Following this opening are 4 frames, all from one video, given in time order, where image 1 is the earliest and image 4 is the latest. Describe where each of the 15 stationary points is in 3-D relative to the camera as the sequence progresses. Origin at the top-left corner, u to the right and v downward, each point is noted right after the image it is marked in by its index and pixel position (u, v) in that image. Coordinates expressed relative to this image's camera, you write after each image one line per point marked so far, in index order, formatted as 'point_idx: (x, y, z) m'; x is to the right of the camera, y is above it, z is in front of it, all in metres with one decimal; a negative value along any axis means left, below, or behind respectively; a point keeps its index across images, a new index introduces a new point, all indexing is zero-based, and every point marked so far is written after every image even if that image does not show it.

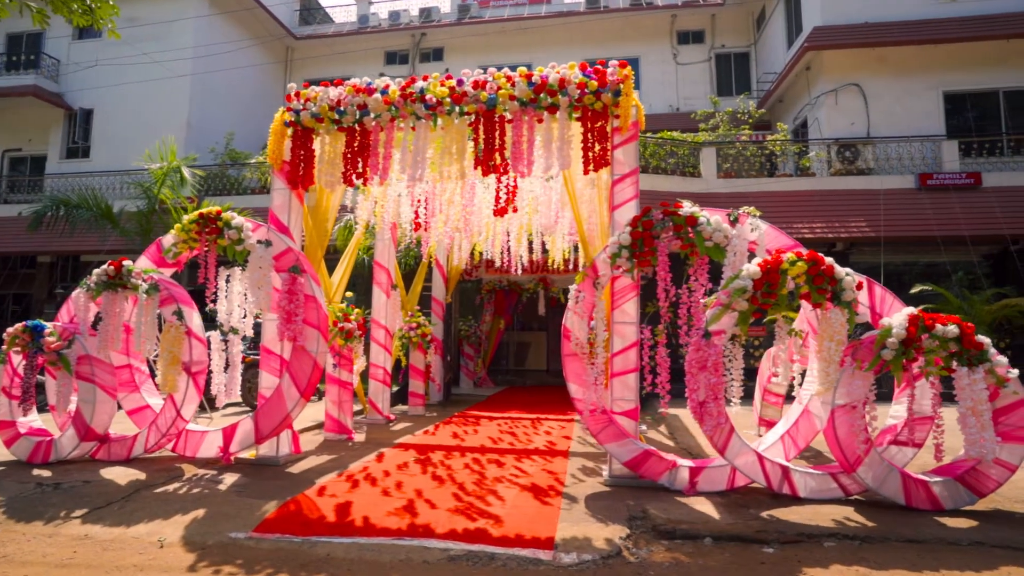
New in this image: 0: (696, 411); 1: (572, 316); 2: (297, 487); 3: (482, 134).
0: (+1.2, -0.8, +3.9) m
1: (+0.4, -0.2, +4.3) m
2: (-1.4, -1.3, +4.2) m
3: (-0.2, +1.2, +4.7) m
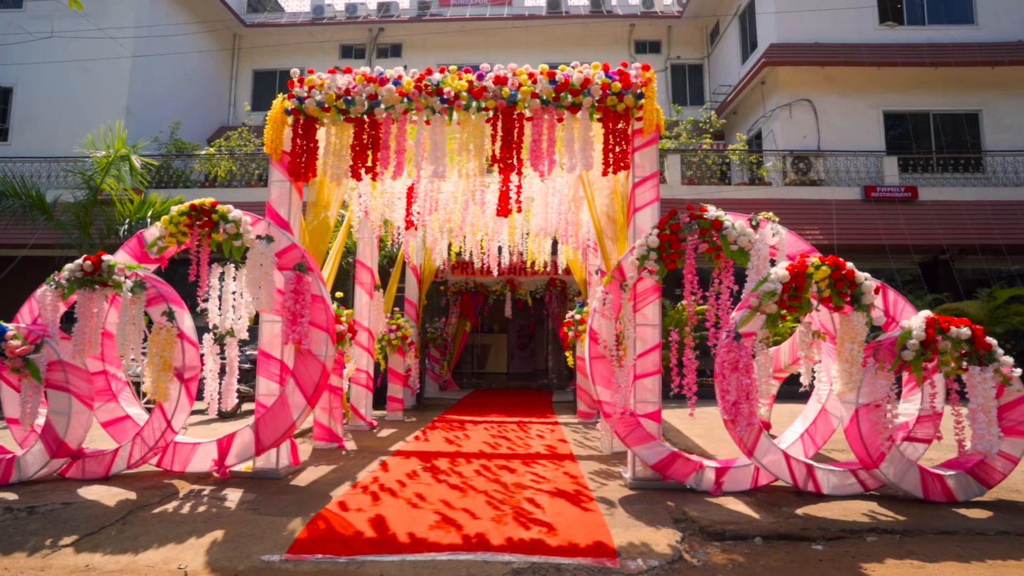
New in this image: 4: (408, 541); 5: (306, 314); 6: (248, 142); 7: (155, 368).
0: (+1.4, -0.8, +3.9) m
1: (+0.6, -0.2, +4.3) m
2: (-1.2, -1.3, +3.9) m
3: (-0.1, +1.2, +4.6) m
4: (-0.6, -1.3, +3.2) m
5: (-1.5, -0.2, +4.3) m
6: (-4.4, +2.5, +10.4) m
7: (-2.4, -0.5, +4.2) m
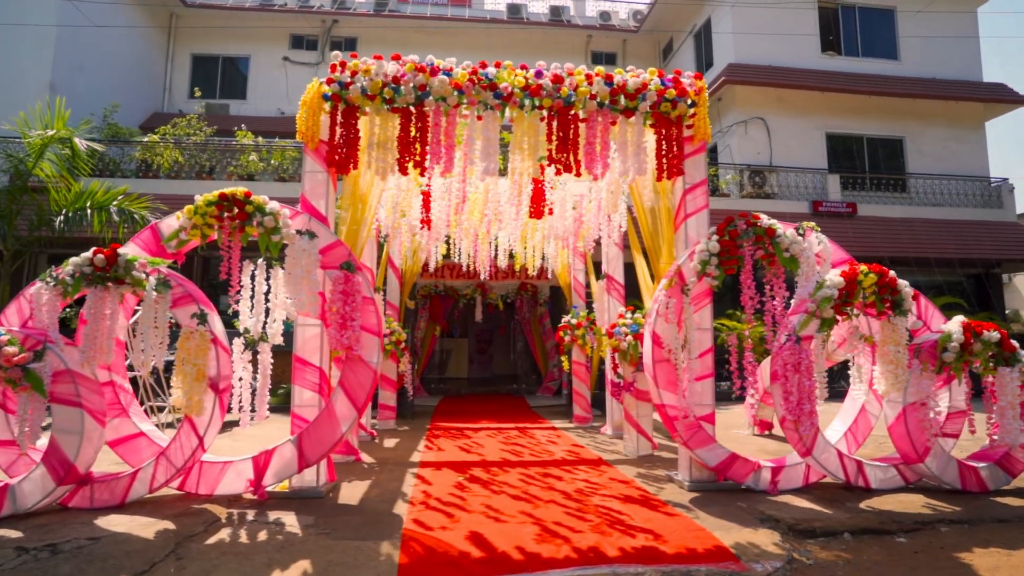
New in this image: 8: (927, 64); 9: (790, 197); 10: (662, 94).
0: (+1.9, -0.8, +4.1) m
1: (+1.0, -0.2, +4.3) m
2: (-0.7, -1.4, +3.6) m
3: (+0.3, +1.2, +4.5) m
4: (0.0, -1.3, +3.1) m
5: (-1.0, -0.2, +4.0) m
6: (-4.9, +2.4, +9.5) m
7: (-1.9, -0.5, +3.7) m
8: (+7.3, +3.9, +10.8) m
9: (+4.5, +1.5, +10.0) m
10: (+1.1, +1.4, +4.5) m
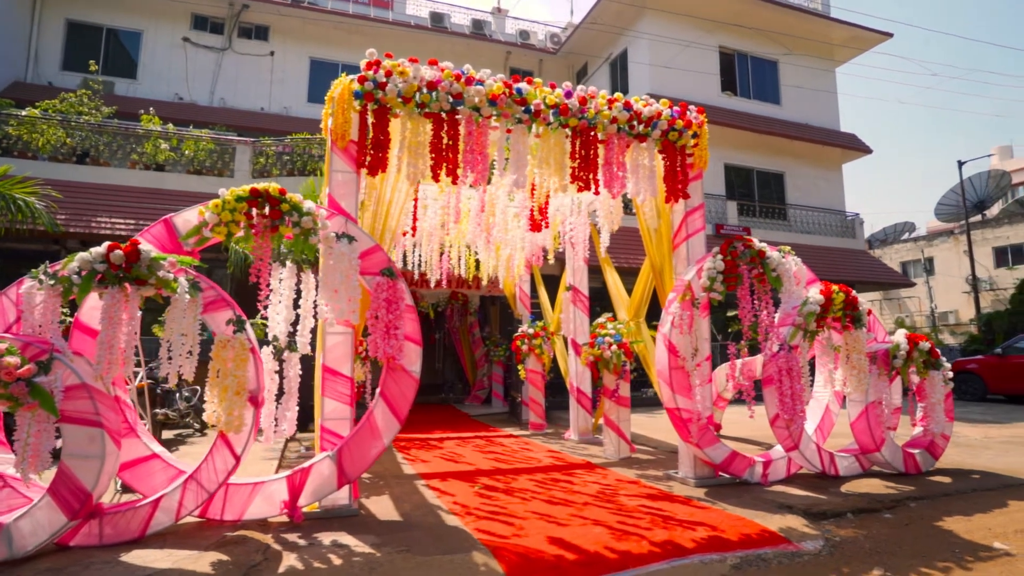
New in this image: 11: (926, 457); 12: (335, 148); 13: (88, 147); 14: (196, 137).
0: (+2.0, -0.9, +4.6) m
1: (+1.2, -0.3, +4.6) m
2: (-0.4, -1.4, +3.5) m
3: (+0.5, +1.1, +4.7) m
4: (+0.5, -1.4, +3.2) m
5: (-0.7, -0.2, +3.9) m
6: (-5.7, +2.4, +8.3) m
7: (-1.5, -0.6, +3.3) m
8: (+5.8, +3.6, +12.5) m
9: (+3.3, +1.3, +11.1) m
10: (+1.3, +1.3, +4.8) m
11: (+3.4, -1.4, +5.1) m
12: (-1.2, +0.9, +4.1) m
13: (-5.4, +1.8, +7.9) m
14: (-4.3, +2.1, +8.5) m
